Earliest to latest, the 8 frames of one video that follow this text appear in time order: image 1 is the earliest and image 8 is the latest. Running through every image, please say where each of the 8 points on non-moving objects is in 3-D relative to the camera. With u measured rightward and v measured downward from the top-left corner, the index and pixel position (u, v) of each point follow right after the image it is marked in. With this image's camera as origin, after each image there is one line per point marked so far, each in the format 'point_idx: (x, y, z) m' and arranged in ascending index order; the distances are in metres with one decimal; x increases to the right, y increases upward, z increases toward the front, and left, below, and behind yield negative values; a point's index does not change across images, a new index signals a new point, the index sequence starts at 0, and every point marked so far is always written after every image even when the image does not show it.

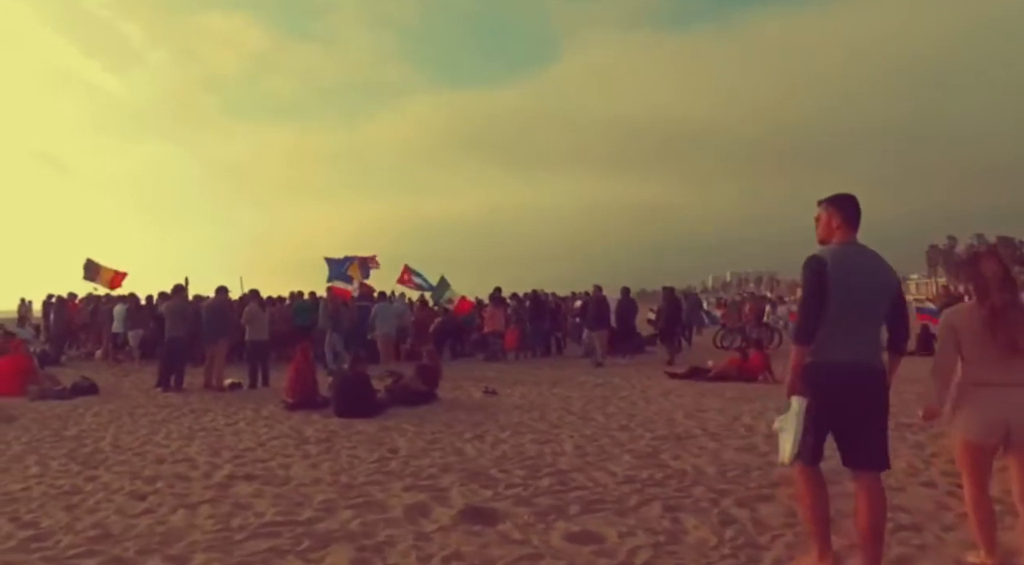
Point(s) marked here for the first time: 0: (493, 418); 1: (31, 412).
0: (-0.2, -2.0, +9.3) m
1: (-7.7, -2.1, +10.2) m
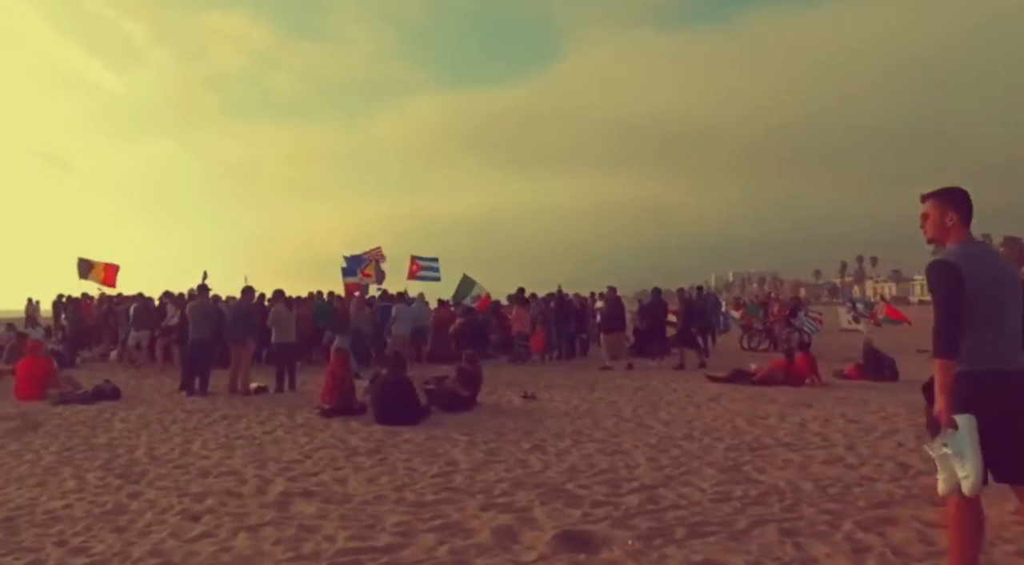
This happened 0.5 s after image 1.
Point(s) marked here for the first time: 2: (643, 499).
0: (+0.5, -2.0, +8.8) m
1: (-7.0, -2.1, +9.7) m
2: (+1.1, -1.8, +5.4) m
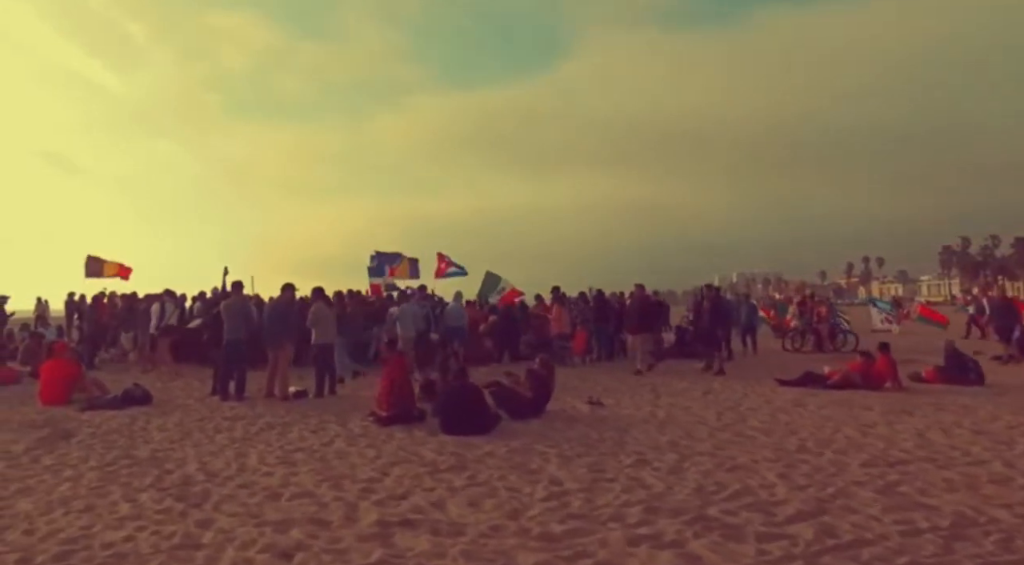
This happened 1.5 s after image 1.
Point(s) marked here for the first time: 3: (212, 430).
0: (+1.5, -1.9, +7.9) m
1: (-5.9, -2.0, +8.9) m
2: (+2.1, -1.7, +4.5) m
3: (-4.1, -2.0, +8.6) m
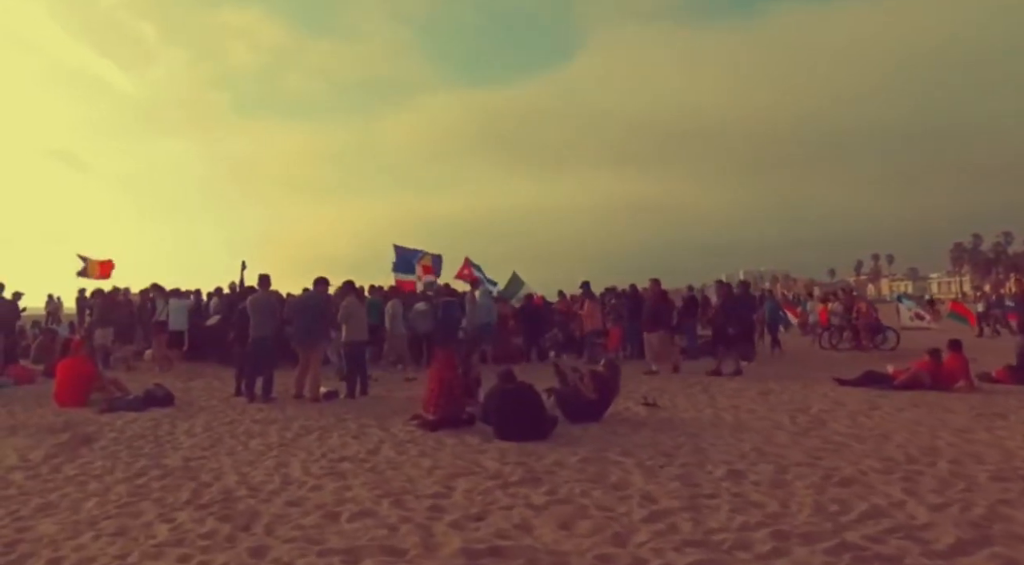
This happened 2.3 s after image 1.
0: (+2.2, -1.8, +7.1) m
1: (-5.2, -1.9, +8.2) m
2: (+2.8, -1.6, +3.7) m
3: (-3.3, -1.9, +8.0) m
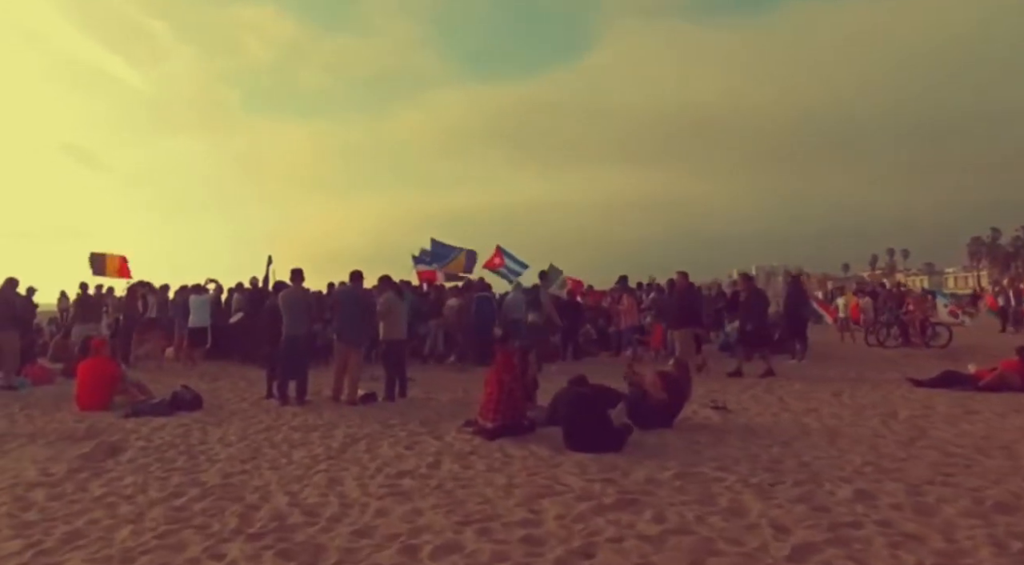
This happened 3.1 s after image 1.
0: (+3.0, -1.7, +6.3) m
1: (-4.4, -1.8, +7.5) m
2: (+3.5, -1.6, +2.9) m
3: (-2.6, -1.8, +7.2) m
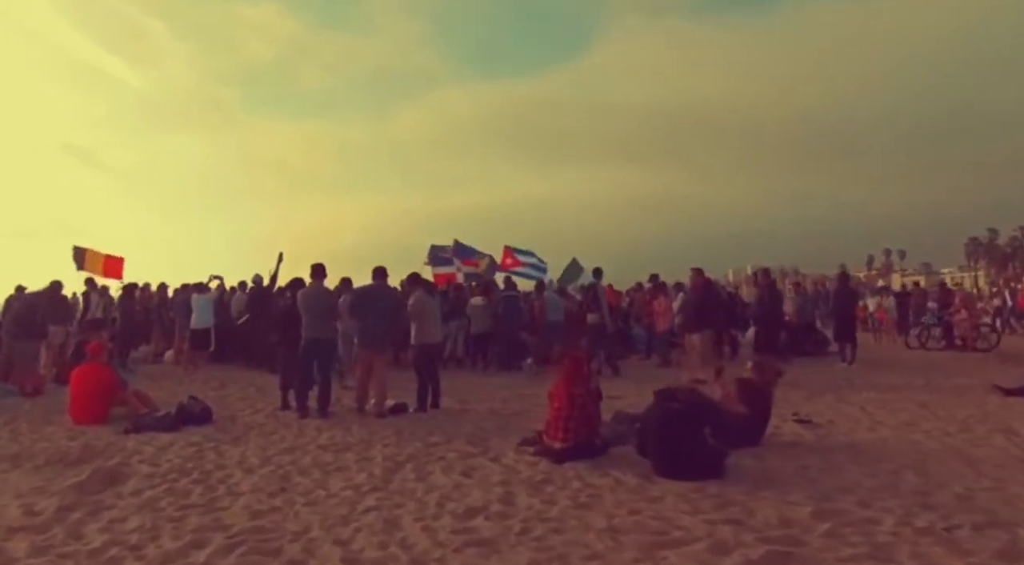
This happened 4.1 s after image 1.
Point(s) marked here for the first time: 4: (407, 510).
0: (+3.7, -1.7, +5.2) m
1: (-3.7, -1.8, +6.4) m
2: (+4.2, -1.5, +1.8) m
3: (-1.9, -1.8, +6.1) m
4: (-0.8, -1.7, +4.9) m
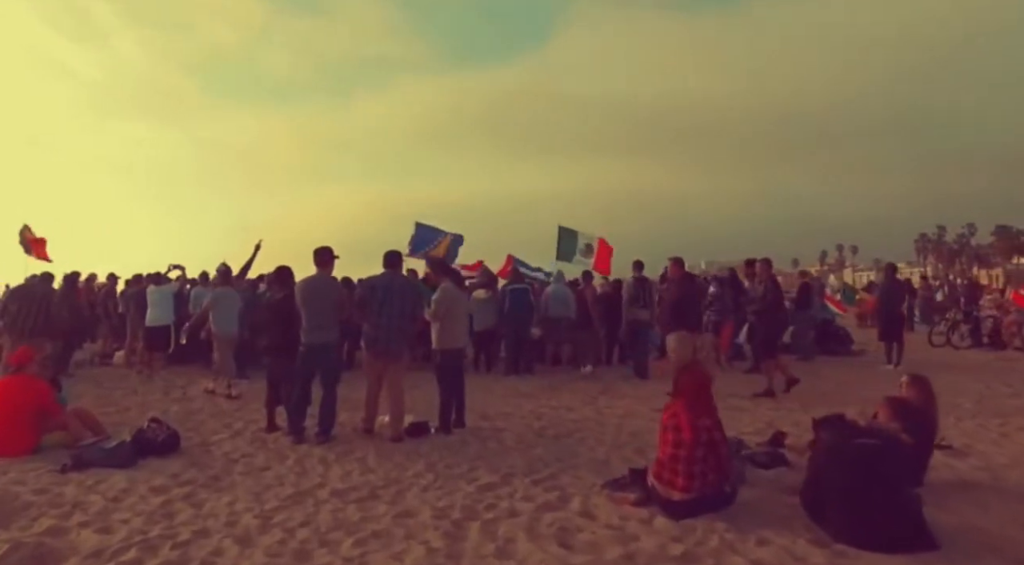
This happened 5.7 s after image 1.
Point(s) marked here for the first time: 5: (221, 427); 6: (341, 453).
0: (+4.5, -1.6, +3.7) m
1: (-3.0, -1.7, +4.4) m
2: (+5.3, -1.5, +0.3) m
3: (-1.1, -1.7, +4.2) m
4: (0.0, -1.7, +3.1) m
5: (-3.8, -1.8, +8.3) m
6: (-1.8, -1.8, +6.8) m
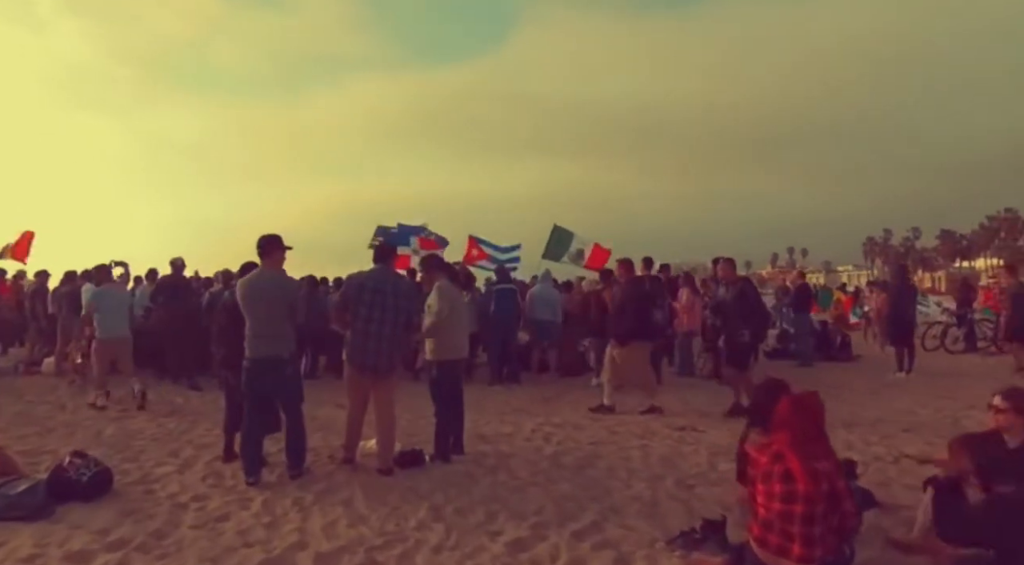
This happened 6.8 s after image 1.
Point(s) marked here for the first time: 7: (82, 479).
0: (+4.8, -1.6, +2.8) m
1: (-2.6, -1.7, +3.0) m
2: (+5.8, -1.5, -0.5) m
3: (-0.8, -1.7, +3.0) m
4: (+0.4, -1.7, +1.9) m
5: (-3.7, -1.8, +6.8) m
6: (-1.7, -1.8, +5.5) m
7: (-3.5, -1.6, +5.1) m
